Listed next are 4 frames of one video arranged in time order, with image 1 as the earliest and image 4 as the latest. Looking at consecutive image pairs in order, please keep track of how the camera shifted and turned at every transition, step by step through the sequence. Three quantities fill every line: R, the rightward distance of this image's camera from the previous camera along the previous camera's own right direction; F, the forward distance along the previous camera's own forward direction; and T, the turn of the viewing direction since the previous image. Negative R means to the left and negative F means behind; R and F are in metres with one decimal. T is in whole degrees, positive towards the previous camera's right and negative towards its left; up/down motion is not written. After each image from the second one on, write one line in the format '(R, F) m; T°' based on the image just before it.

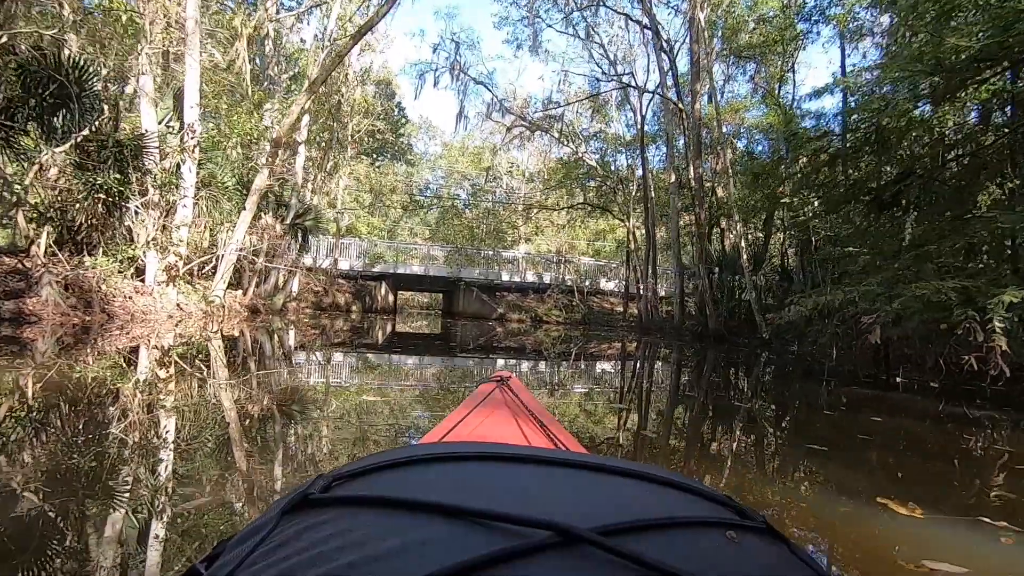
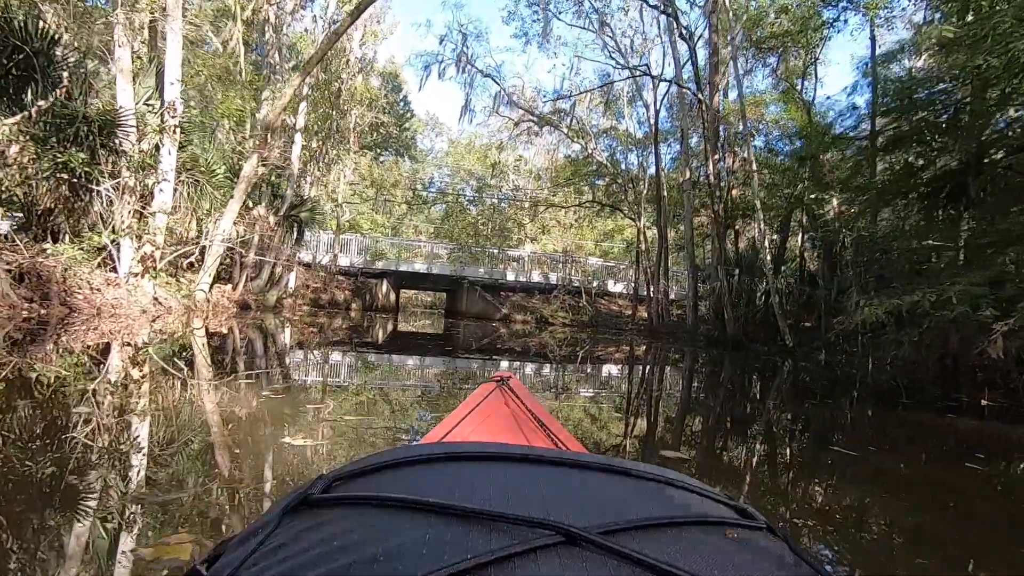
(0.0, +0.4) m; 0°
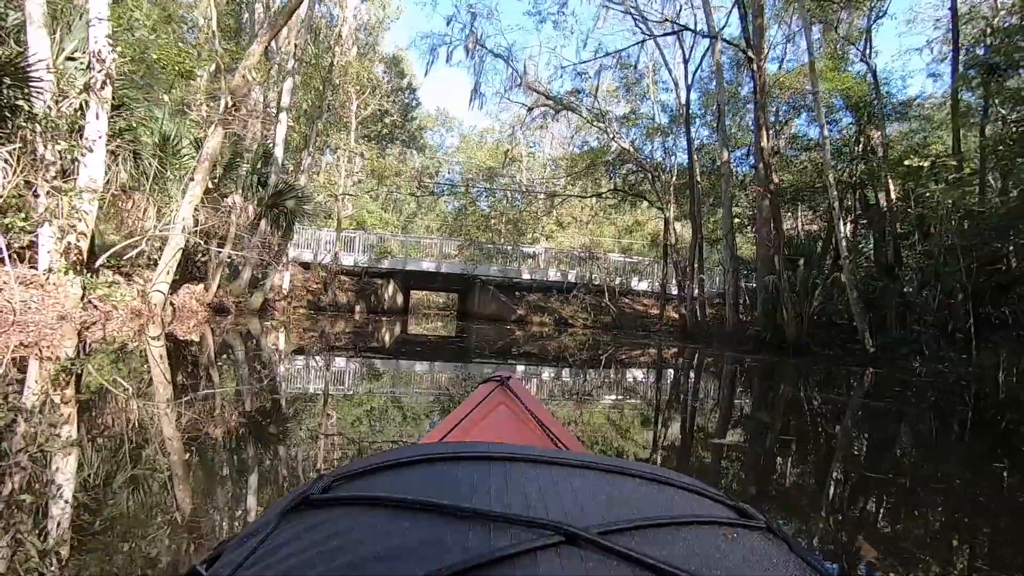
(0.0, +1.0) m; -1°
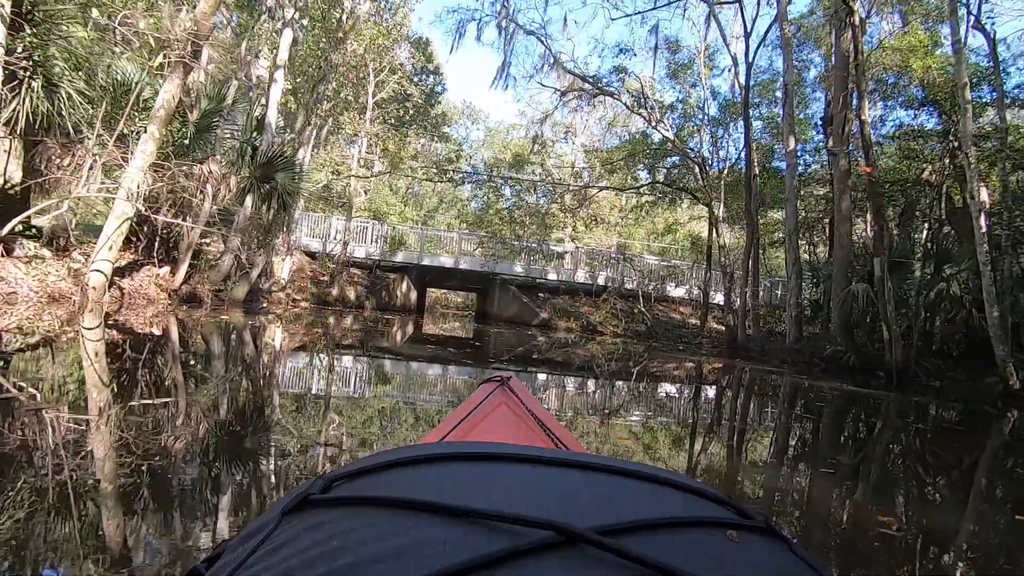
(-0.1, +1.0) m; -2°
